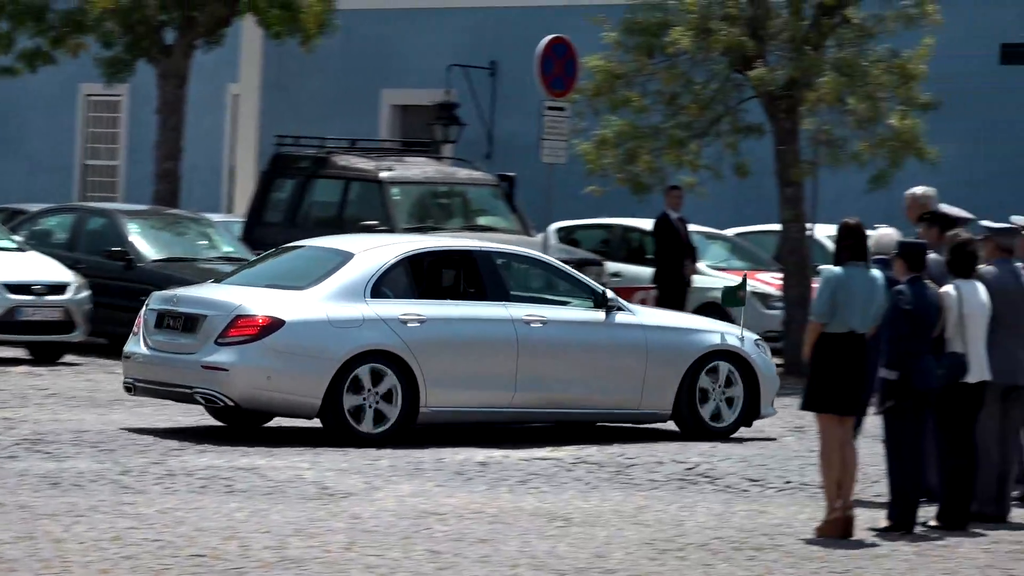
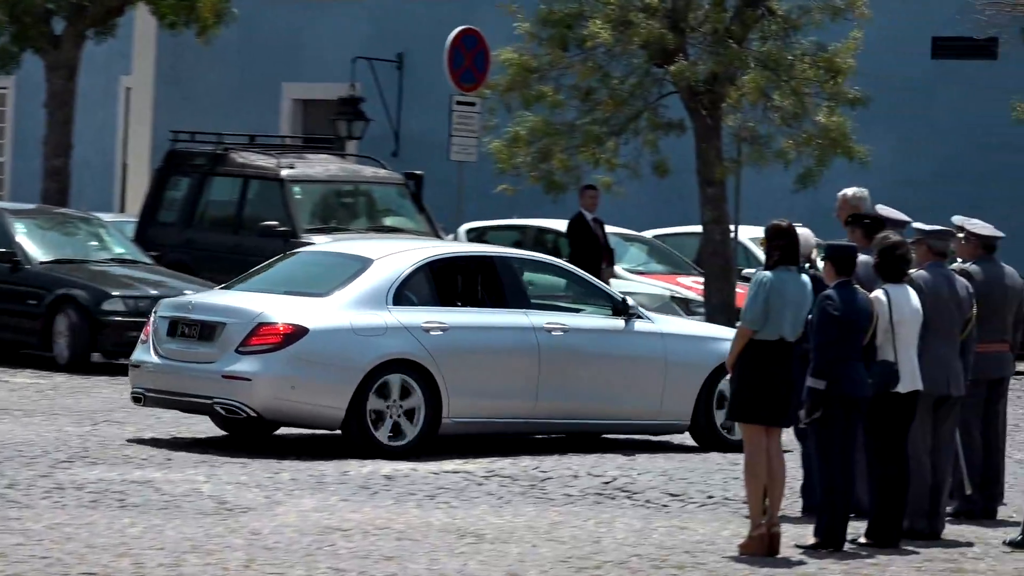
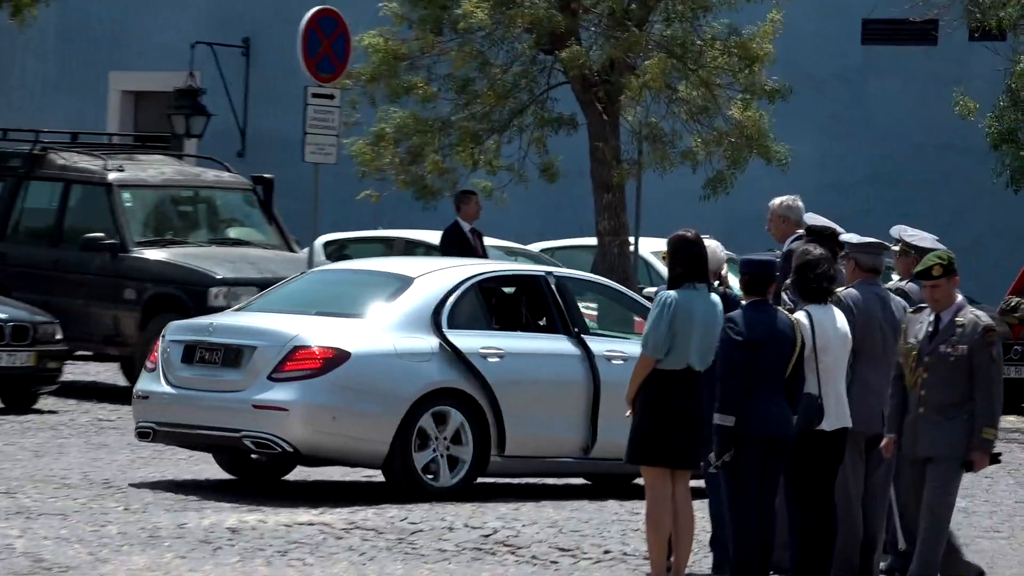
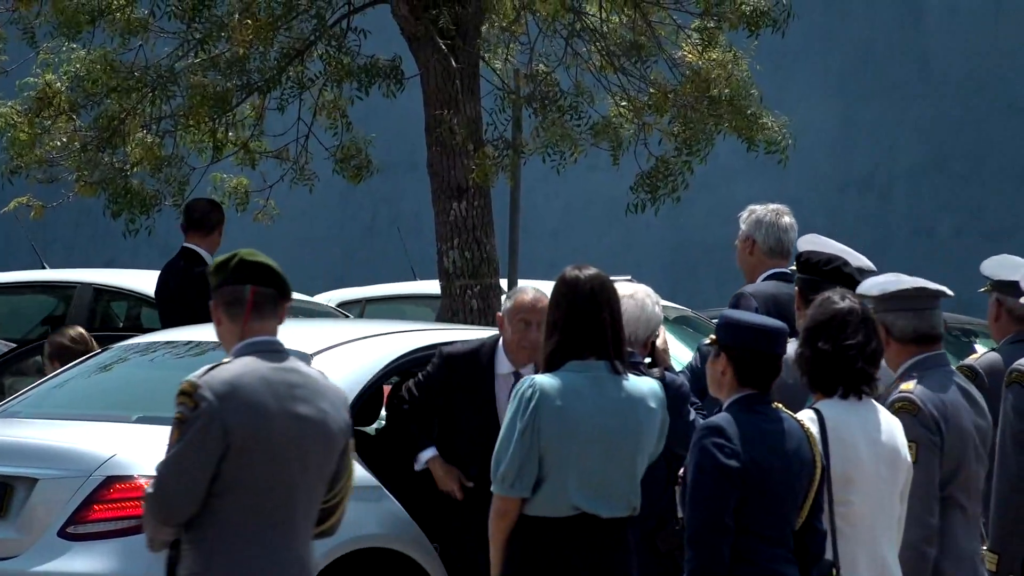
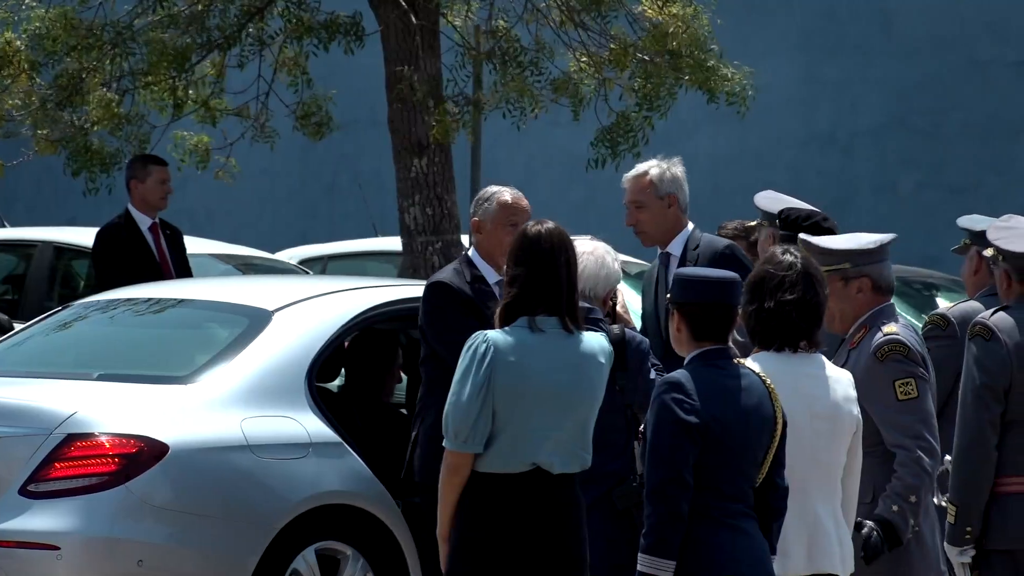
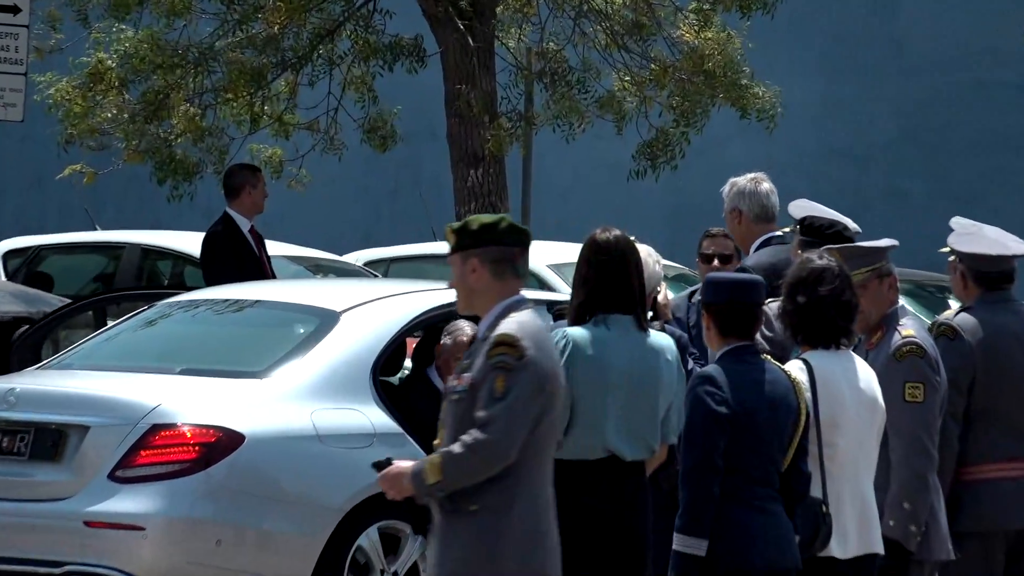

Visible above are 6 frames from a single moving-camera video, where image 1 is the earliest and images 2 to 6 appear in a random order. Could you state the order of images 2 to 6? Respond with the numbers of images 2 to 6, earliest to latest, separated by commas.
2, 3, 6, 4, 5
